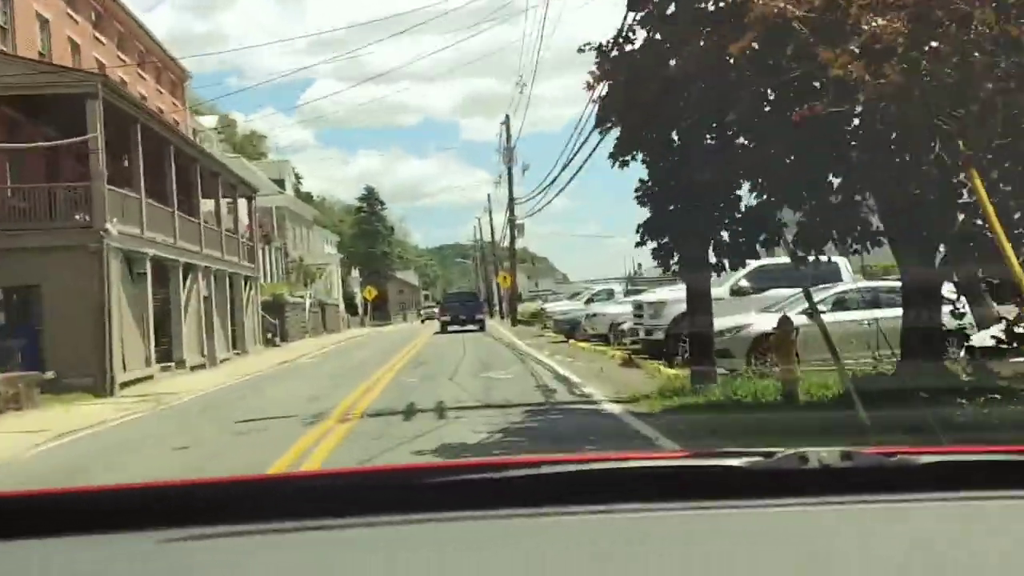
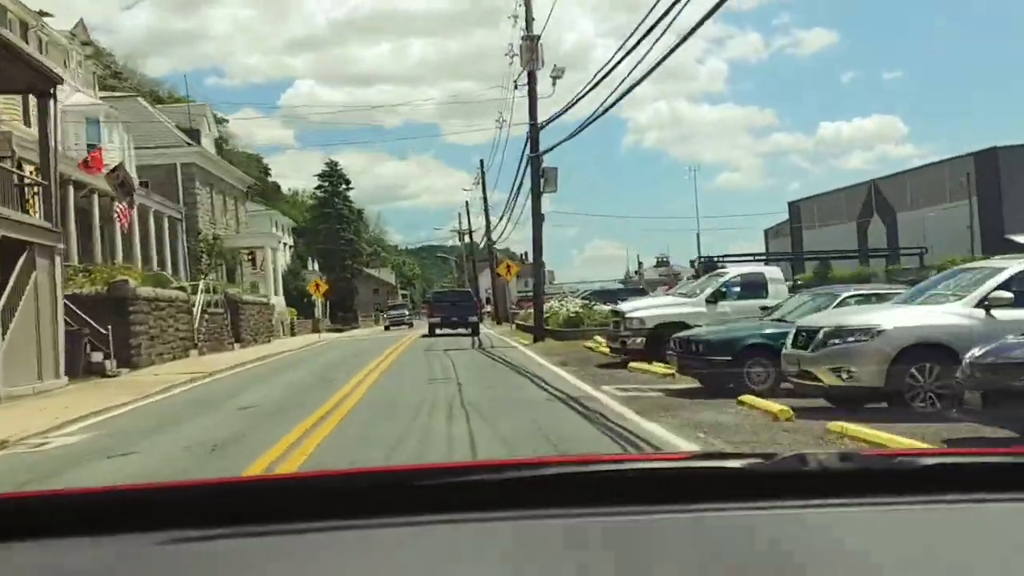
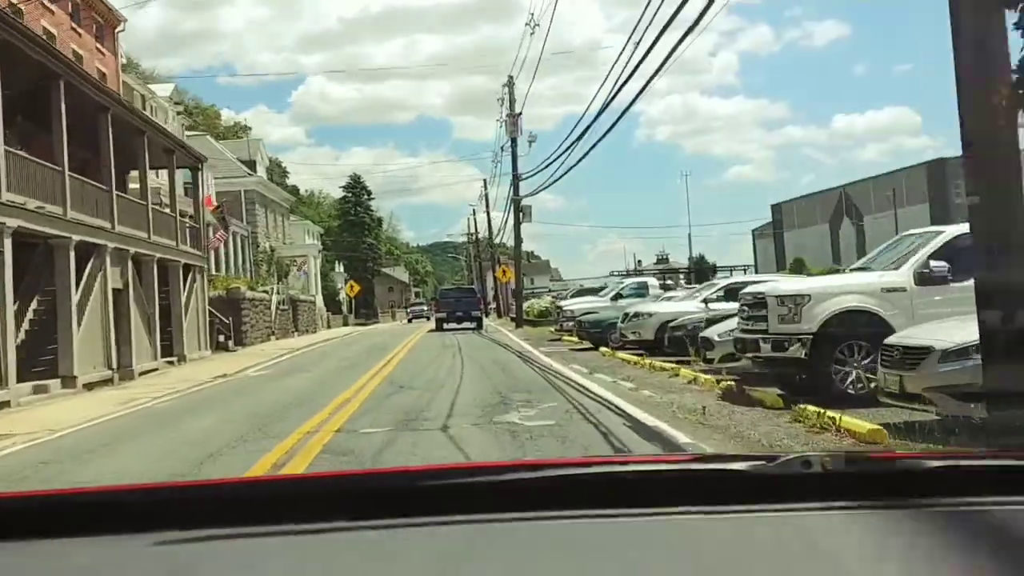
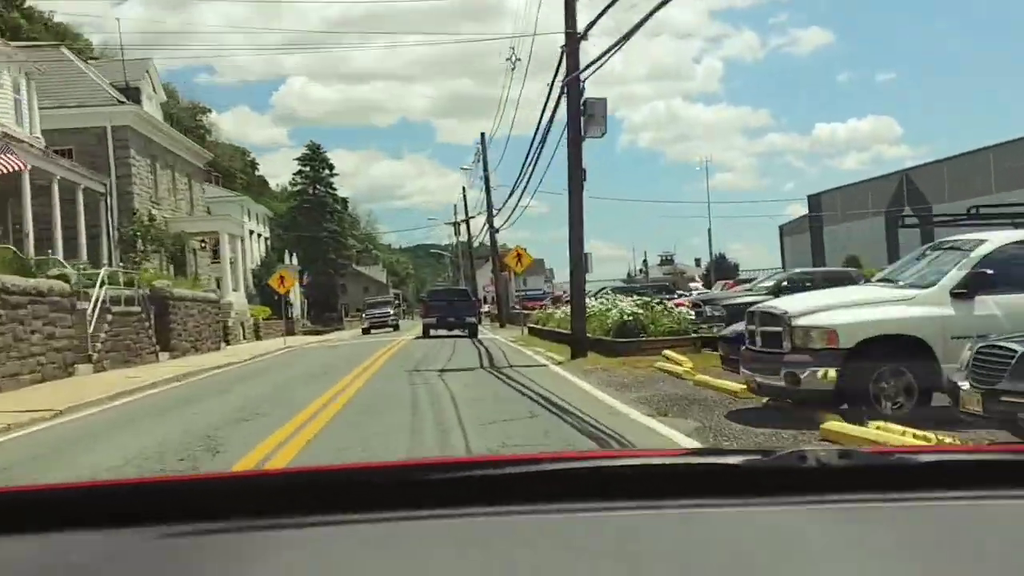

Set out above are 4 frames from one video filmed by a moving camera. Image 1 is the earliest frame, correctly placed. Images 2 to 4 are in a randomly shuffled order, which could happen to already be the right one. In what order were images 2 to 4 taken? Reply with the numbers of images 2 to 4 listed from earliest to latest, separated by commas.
3, 2, 4
